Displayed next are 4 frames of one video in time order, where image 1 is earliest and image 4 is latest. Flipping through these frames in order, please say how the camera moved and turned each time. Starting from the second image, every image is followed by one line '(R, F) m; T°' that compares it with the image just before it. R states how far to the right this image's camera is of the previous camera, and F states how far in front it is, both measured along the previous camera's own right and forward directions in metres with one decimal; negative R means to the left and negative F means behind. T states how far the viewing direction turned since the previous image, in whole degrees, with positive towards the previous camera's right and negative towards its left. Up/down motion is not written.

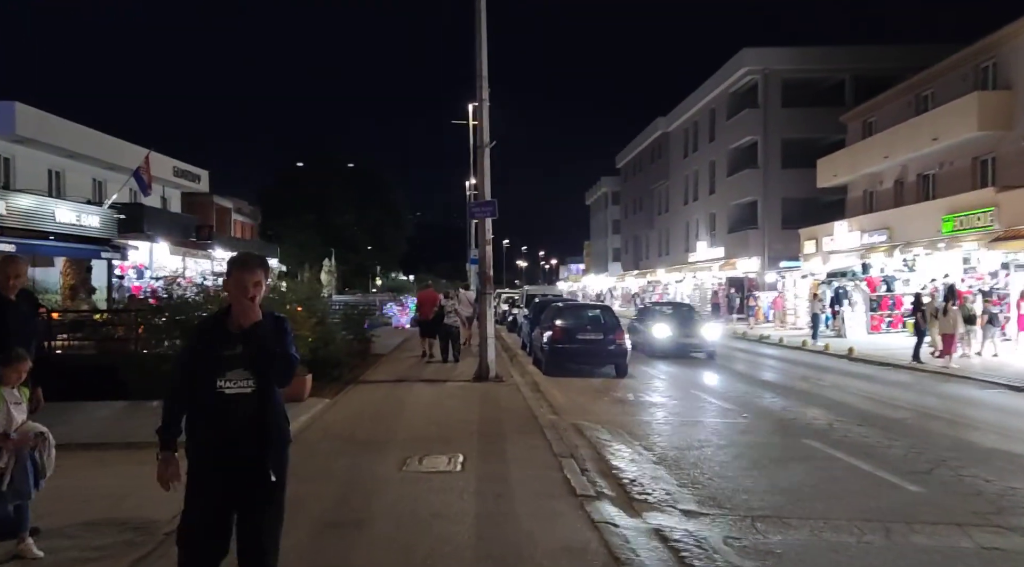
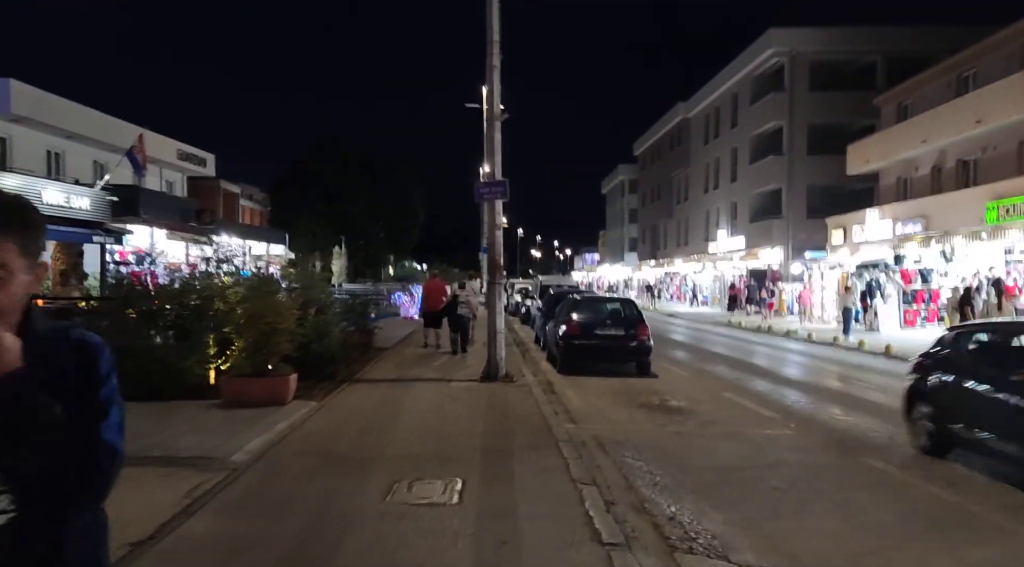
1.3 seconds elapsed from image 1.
(0.0, +1.4) m; -1°
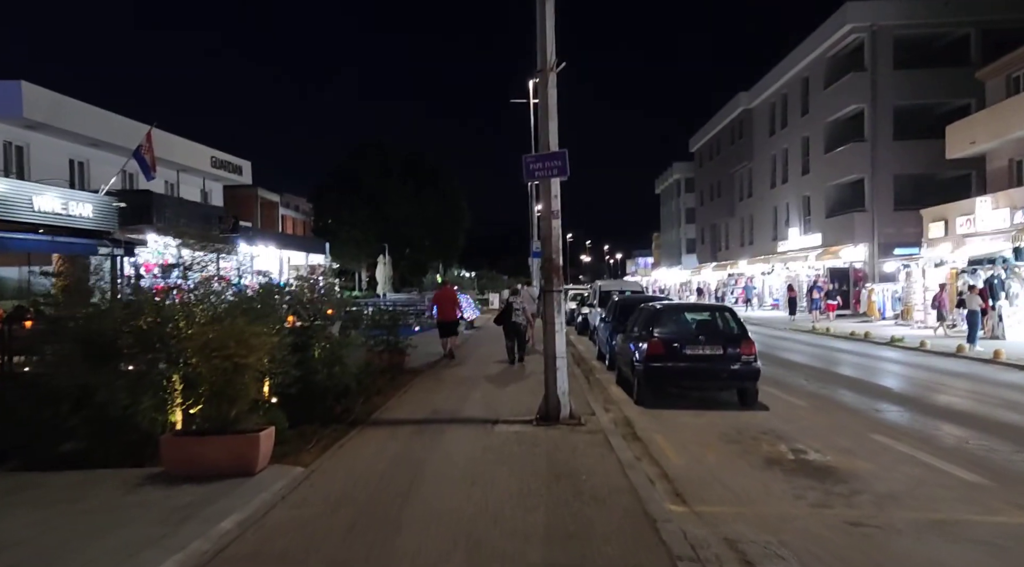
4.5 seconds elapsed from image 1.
(-0.2, +3.2) m; -4°
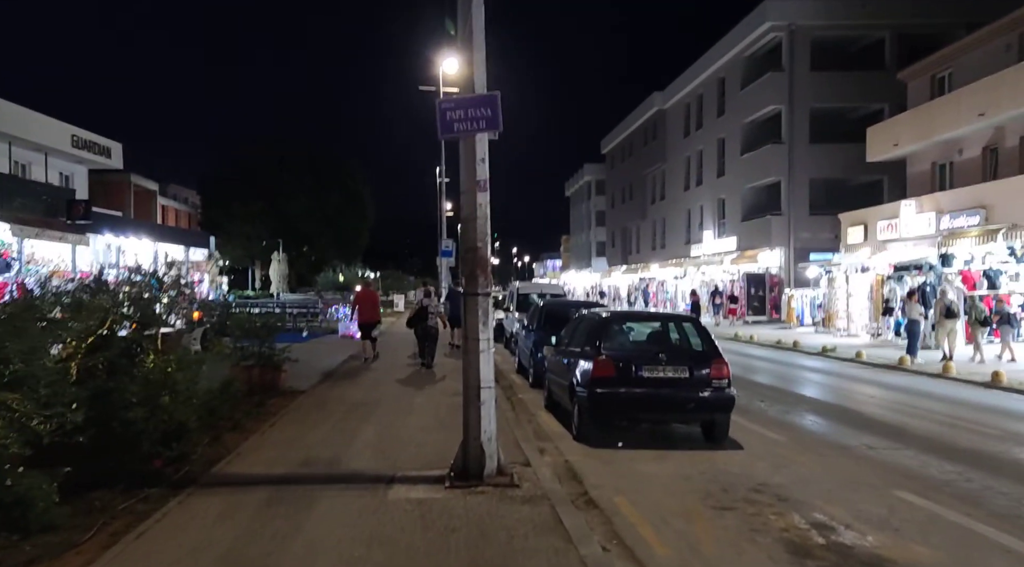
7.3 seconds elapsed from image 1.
(0.0, +2.8) m; +7°
